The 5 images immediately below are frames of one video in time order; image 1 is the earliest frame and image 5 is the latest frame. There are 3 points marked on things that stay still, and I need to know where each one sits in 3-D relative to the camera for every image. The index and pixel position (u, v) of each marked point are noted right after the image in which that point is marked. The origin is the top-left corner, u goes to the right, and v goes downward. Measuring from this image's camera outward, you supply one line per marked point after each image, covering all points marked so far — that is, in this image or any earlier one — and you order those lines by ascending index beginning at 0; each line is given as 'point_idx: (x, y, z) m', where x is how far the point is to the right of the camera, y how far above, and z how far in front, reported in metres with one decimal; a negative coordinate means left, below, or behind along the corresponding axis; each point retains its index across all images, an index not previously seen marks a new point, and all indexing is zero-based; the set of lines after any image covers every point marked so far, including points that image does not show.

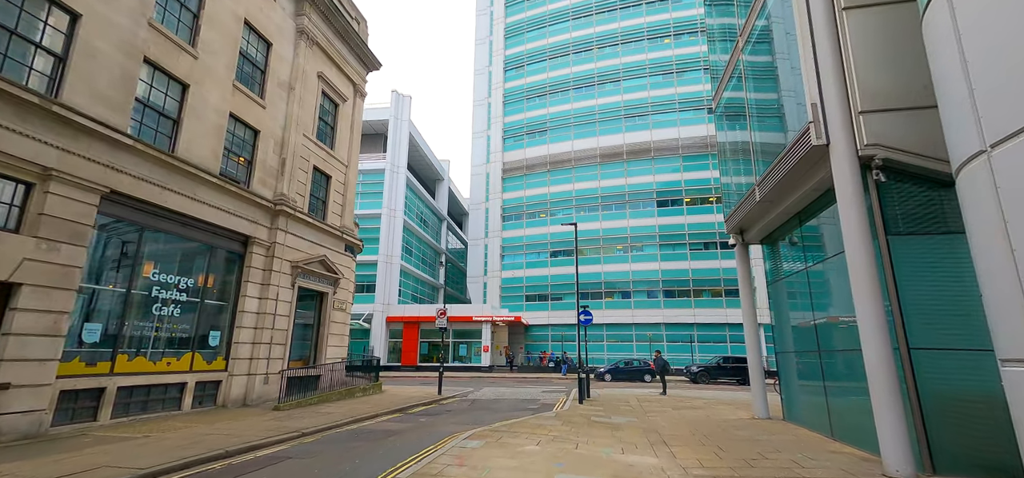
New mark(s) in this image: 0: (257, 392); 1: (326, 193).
0: (-7.6, -4.5, +13.5) m
1: (-7.3, +1.8, +17.9) m
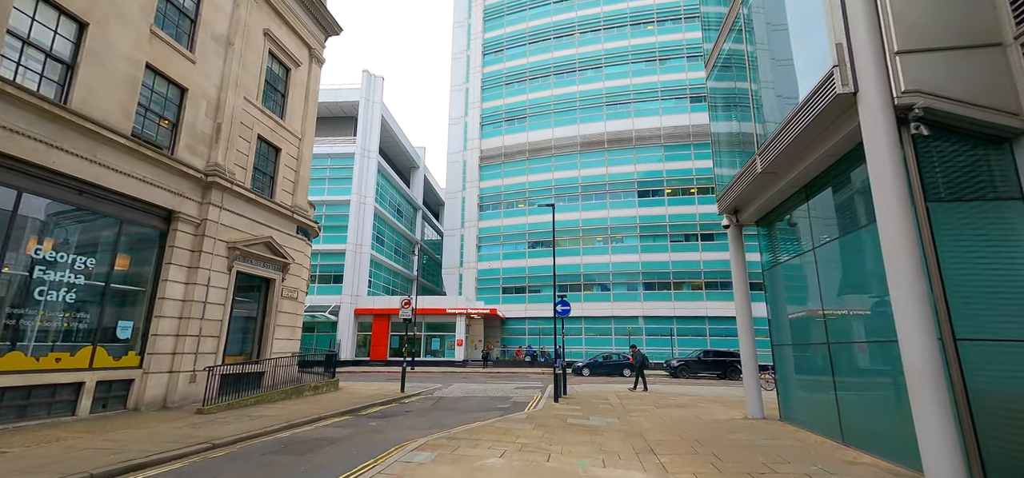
0: (-8.4, -3.9, +11.6) m
1: (-8.3, +2.4, +15.9) m
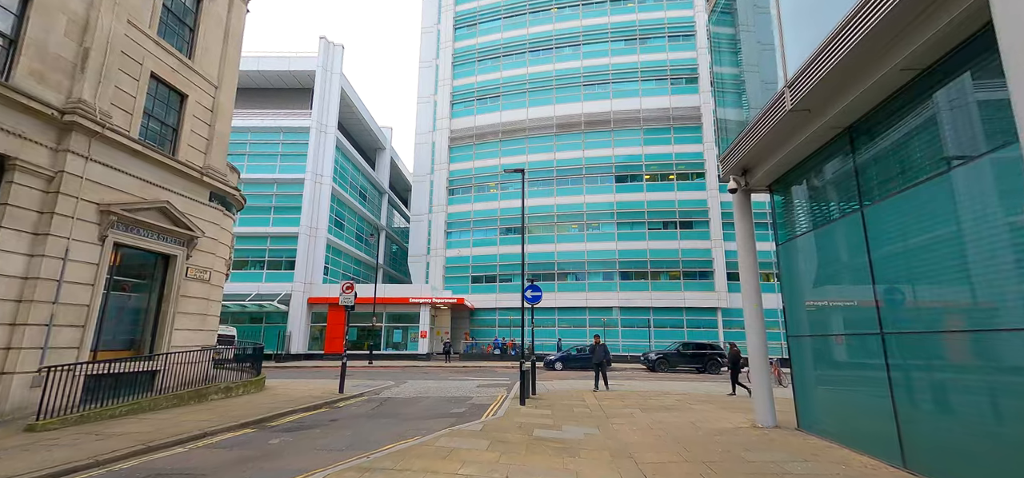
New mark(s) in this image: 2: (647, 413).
0: (-9.4, -3.0, +8.6) m
1: (-9.4, +3.4, +12.9) m
2: (+3.3, -4.2, +11.0) m
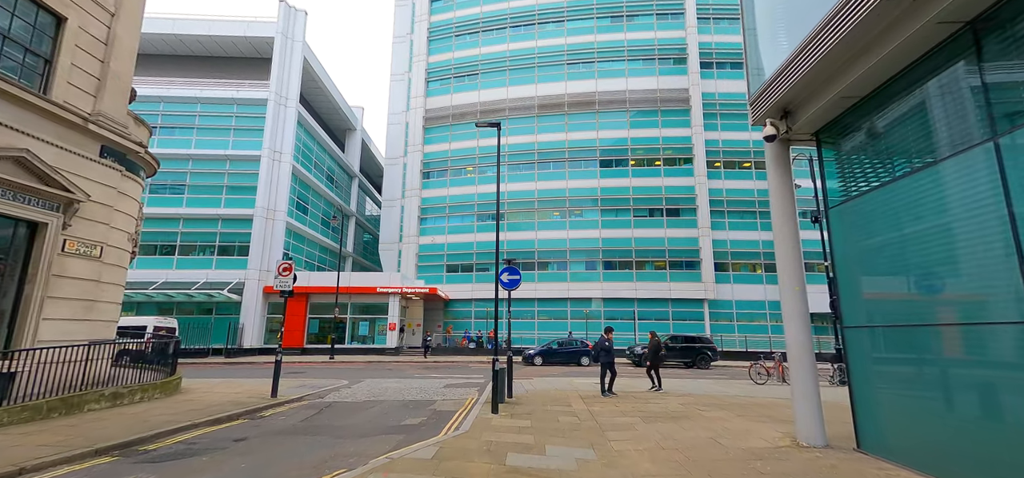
0: (-9.8, -2.3, +5.8) m
1: (-10.0, +4.1, +10.0) m
2: (+2.7, -3.6, +8.8) m
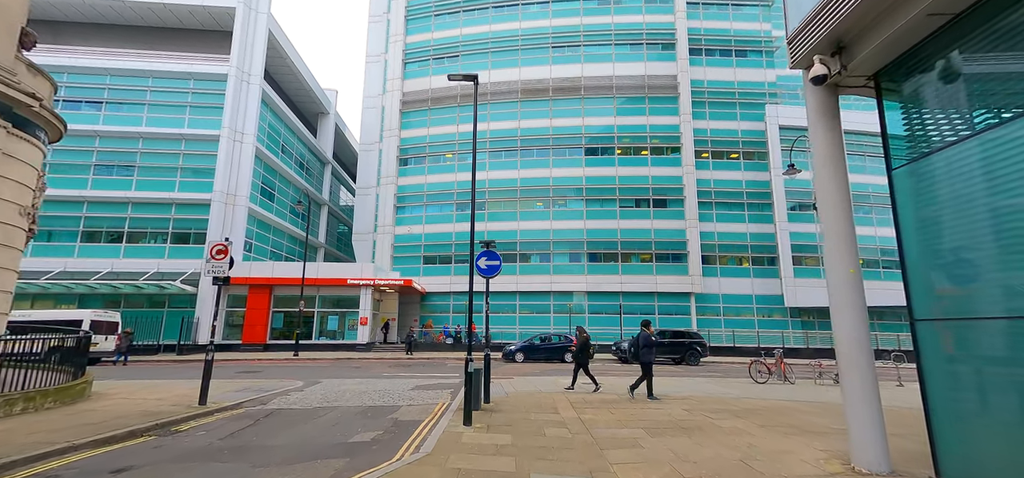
0: (-10.1, -1.8, +3.7) m
1: (-10.3, +4.7, +7.8) m
2: (+2.3, -3.1, +7.2) m
